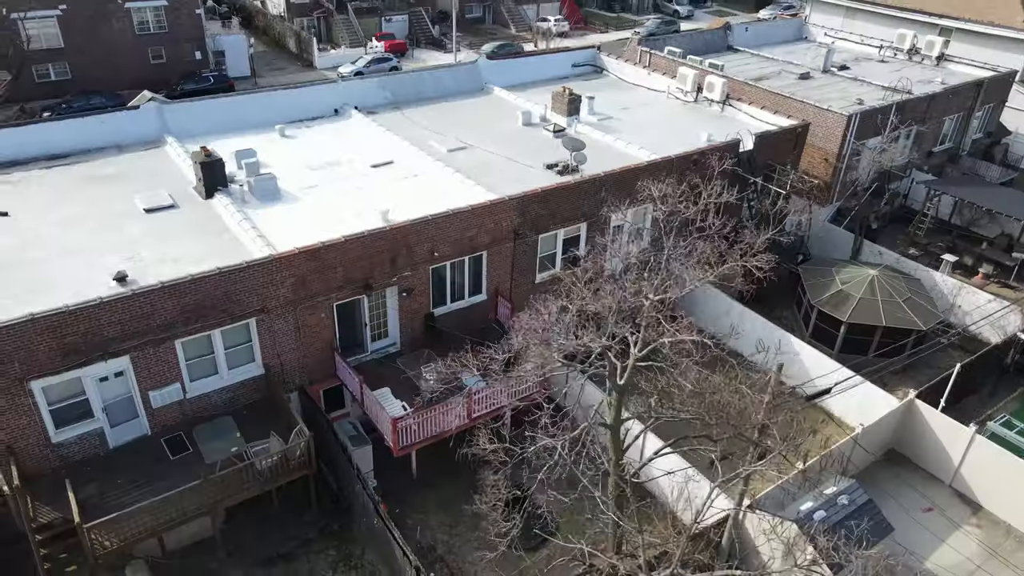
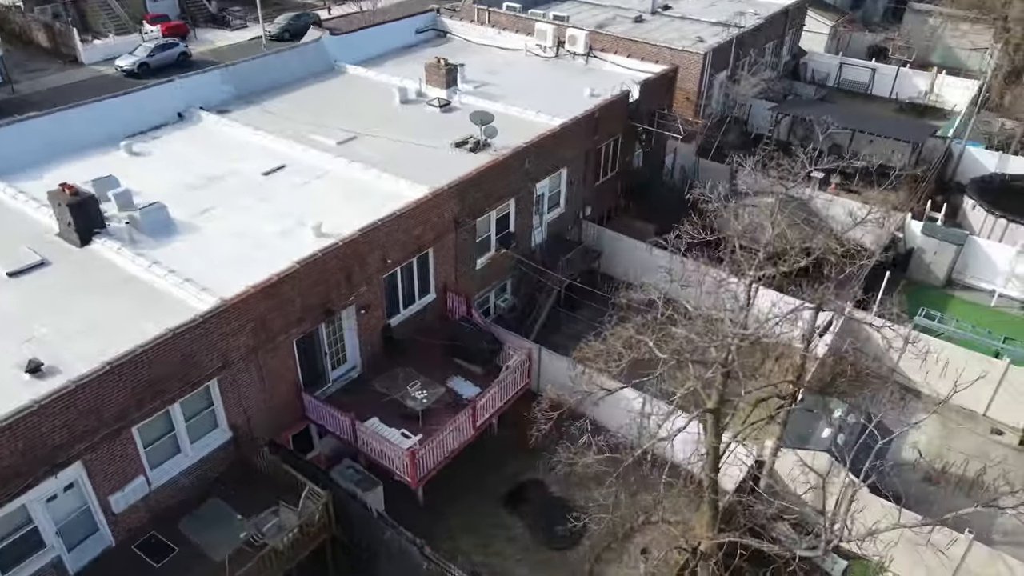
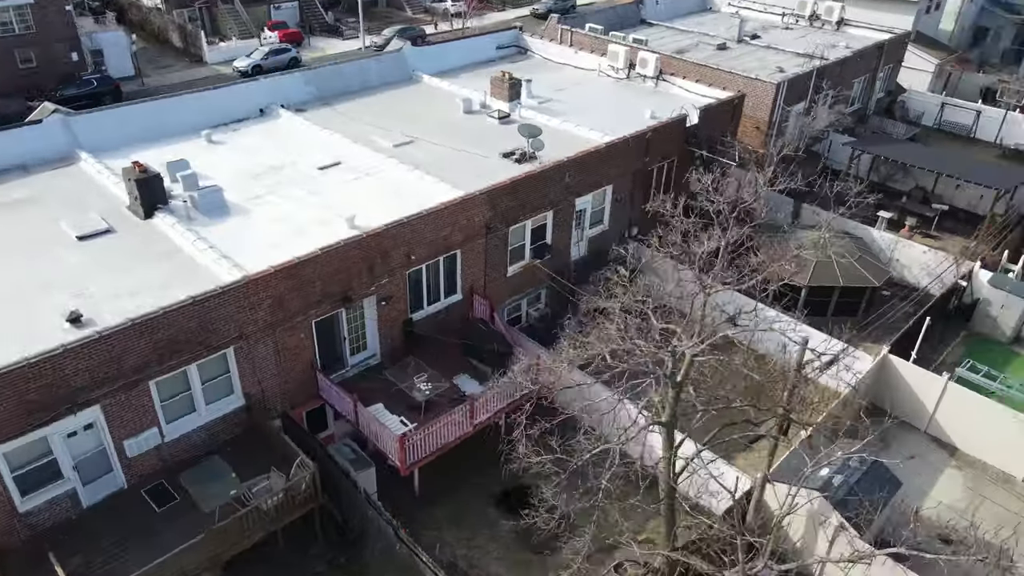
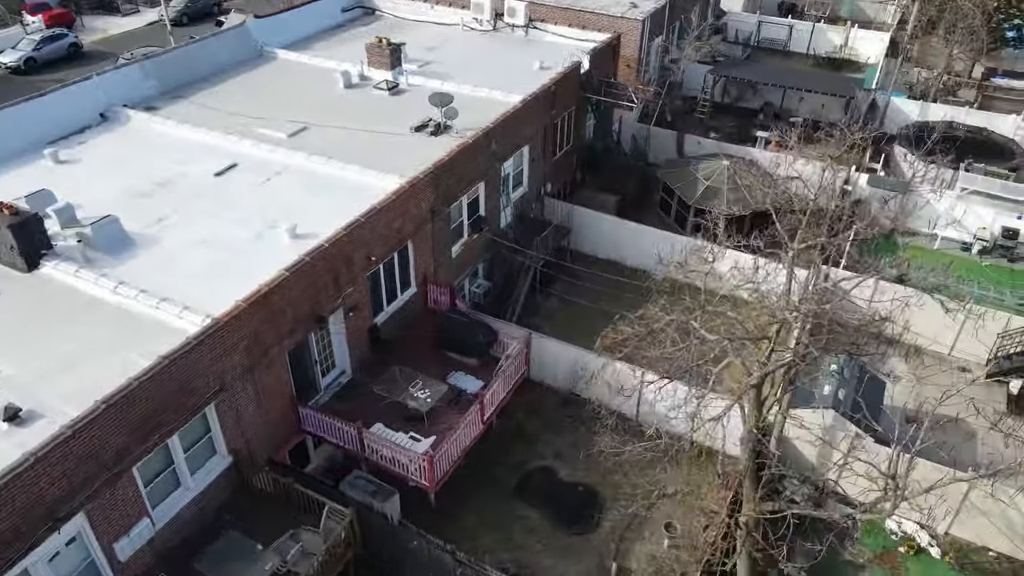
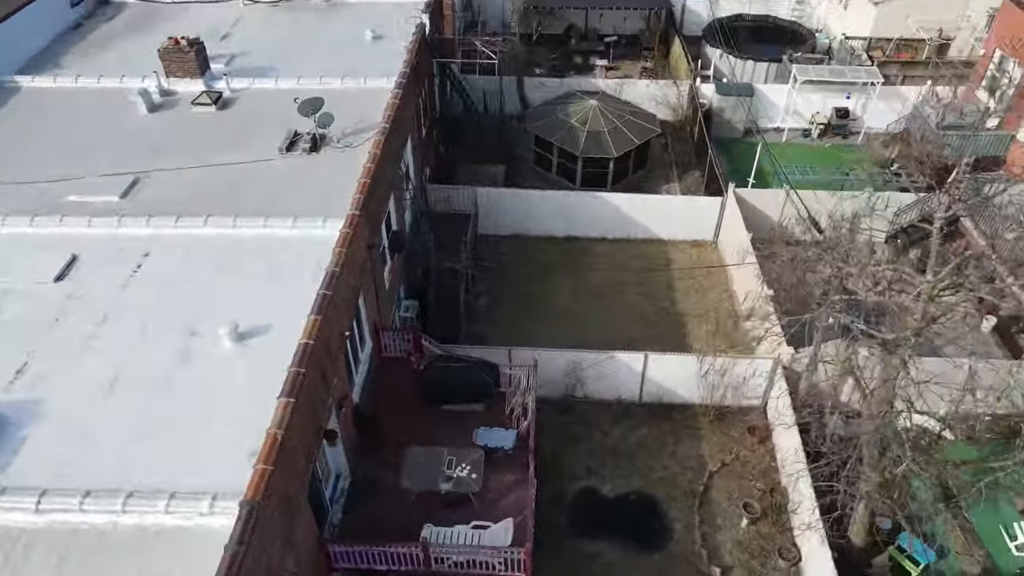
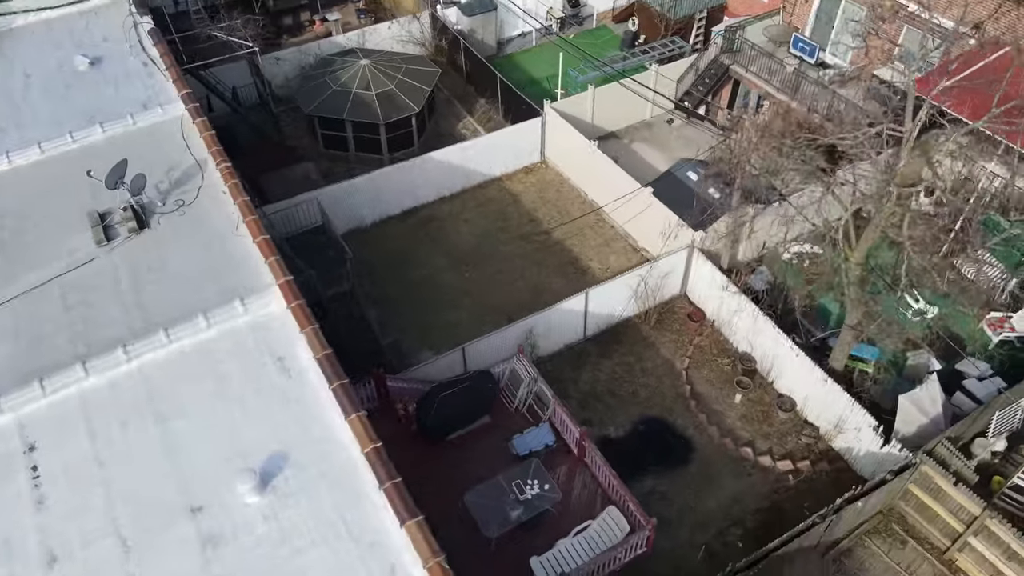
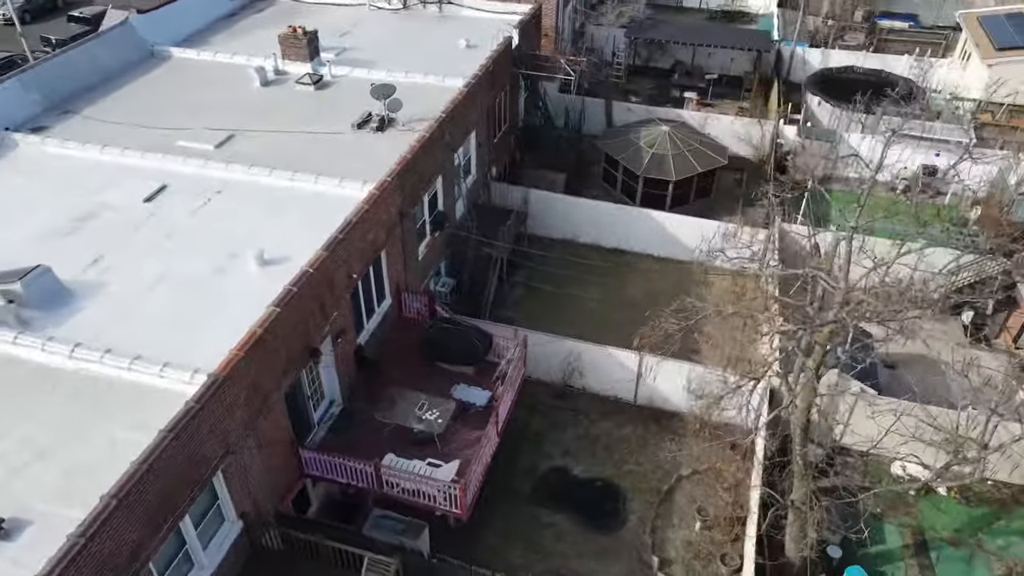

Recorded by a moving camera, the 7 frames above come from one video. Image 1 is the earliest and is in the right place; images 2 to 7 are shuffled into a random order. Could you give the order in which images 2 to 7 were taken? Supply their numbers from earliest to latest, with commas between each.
3, 2, 4, 7, 5, 6
